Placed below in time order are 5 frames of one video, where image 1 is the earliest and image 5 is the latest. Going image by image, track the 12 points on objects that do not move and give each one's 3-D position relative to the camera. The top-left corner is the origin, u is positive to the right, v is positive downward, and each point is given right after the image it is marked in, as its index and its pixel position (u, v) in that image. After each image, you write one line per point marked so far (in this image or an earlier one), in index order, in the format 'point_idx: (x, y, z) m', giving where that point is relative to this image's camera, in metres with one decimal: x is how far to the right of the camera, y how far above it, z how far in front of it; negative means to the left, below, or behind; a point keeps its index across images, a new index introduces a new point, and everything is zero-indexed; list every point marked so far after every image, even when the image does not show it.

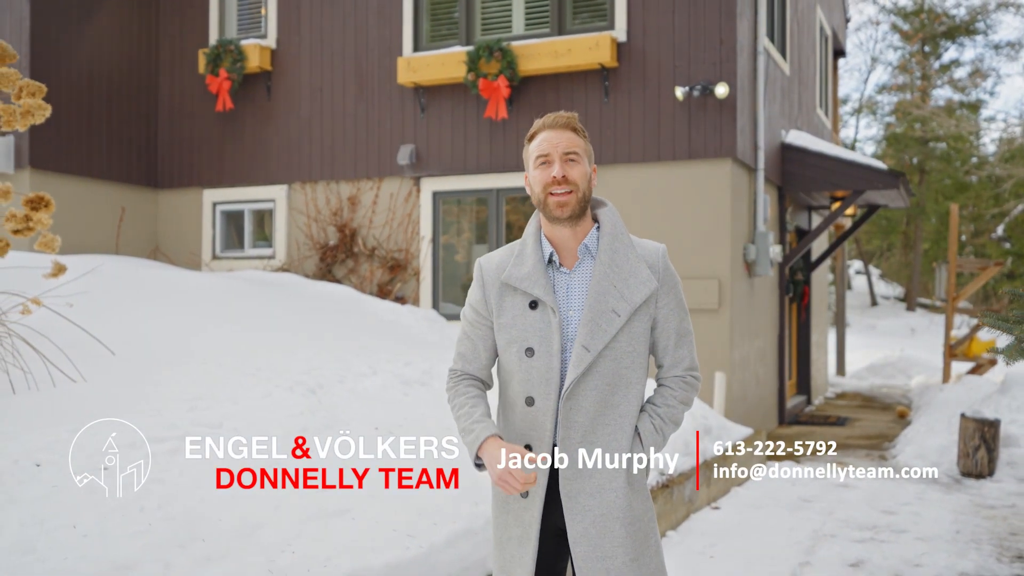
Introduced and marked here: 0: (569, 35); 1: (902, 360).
0: (+0.6, +2.6, +7.7) m
1: (+6.9, -1.3, +13.7) m
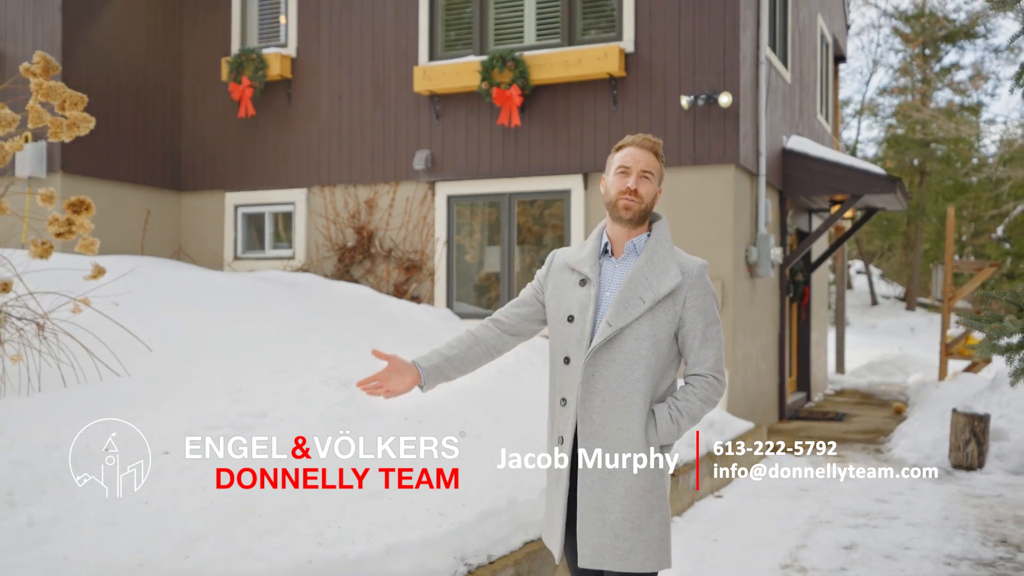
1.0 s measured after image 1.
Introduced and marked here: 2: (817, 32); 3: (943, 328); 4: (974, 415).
0: (+0.7, +2.6, +8.0) m
1: (+7.0, -1.3, +14.0) m
2: (+4.1, +3.4, +10.3) m
3: (+6.4, -0.6, +11.4) m
4: (+4.8, -1.3, +7.8) m
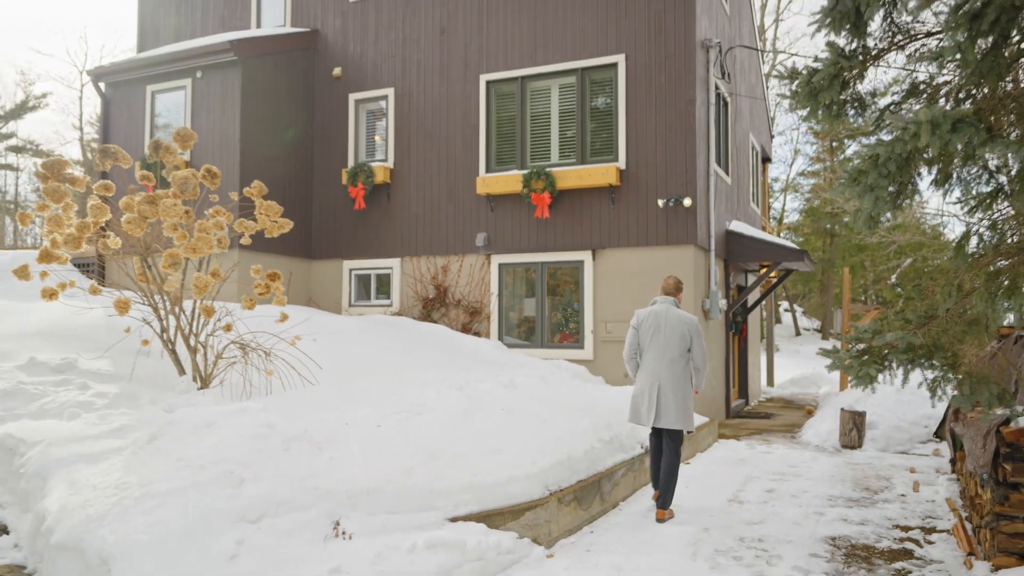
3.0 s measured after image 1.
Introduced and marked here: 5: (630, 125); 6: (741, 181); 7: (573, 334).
0: (+1.2, +1.9, +12.0) m
1: (+7.2, -2.1, +18.2) m
2: (+4.5, +2.7, +14.4) m
3: (+6.8, -1.3, +15.6) m
4: (+5.3, -1.9, +11.8) m
5: (+1.8, +2.5, +11.8) m
6: (+4.2, +2.0, +13.9) m
7: (+0.9, -0.7, +12.0) m
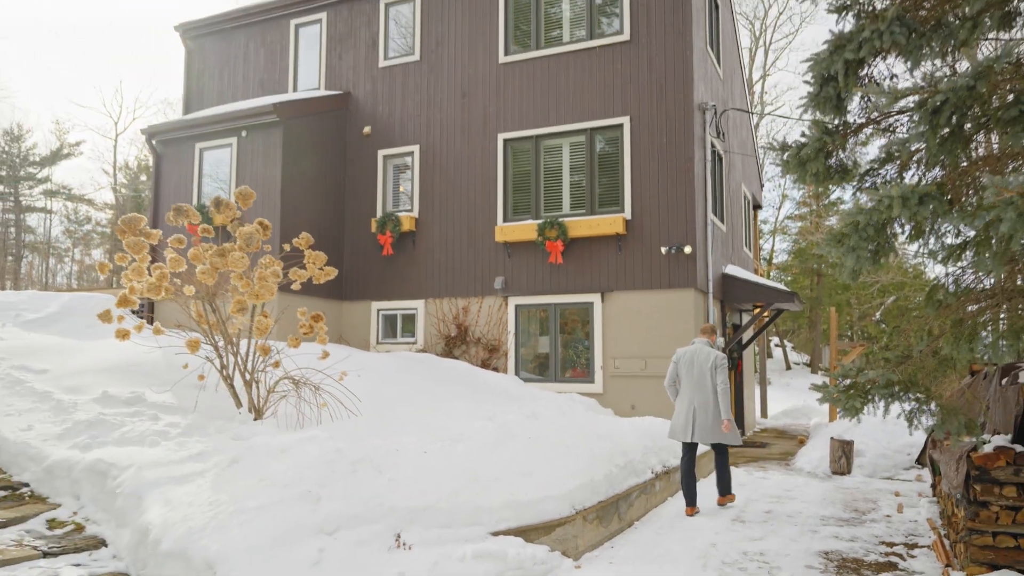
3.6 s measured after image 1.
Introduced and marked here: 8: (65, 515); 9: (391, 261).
0: (+1.5, +1.3, +13.2) m
1: (+7.4, -3.0, +19.3) m
2: (+4.7, +1.9, +15.8) m
3: (+7.0, -2.2, +16.7) m
4: (+5.6, -2.6, +13.0) m
5: (+2.1, +1.8, +13.0) m
6: (+4.4, +1.2, +15.2) m
7: (+1.2, -1.4, +13.1) m
8: (-4.5, -2.3, +7.7) m
9: (-2.3, +0.6, +14.1) m
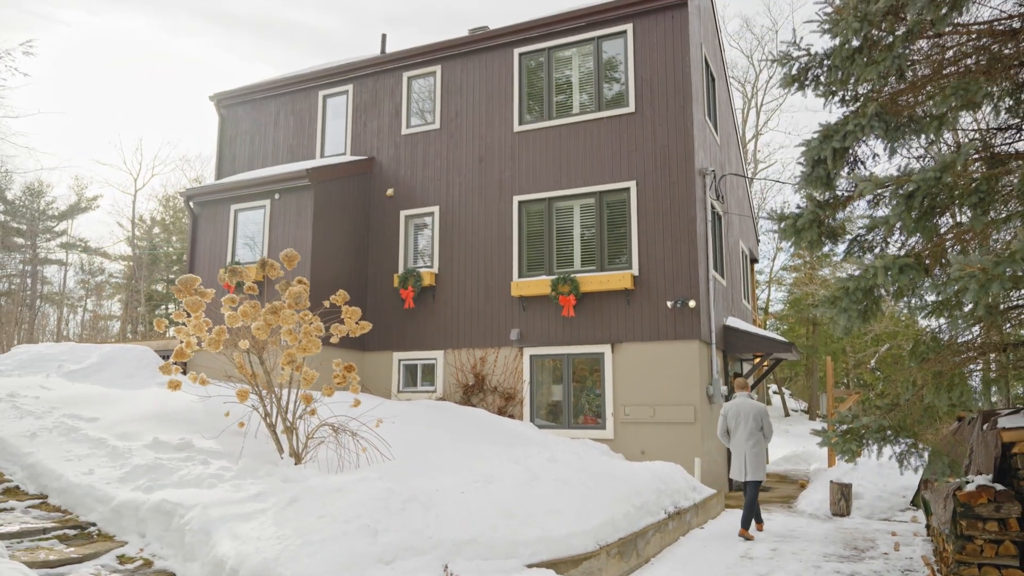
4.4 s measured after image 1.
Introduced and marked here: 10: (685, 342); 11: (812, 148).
0: (+1.8, +0.3, +14.3) m
1: (+7.6, -4.4, +20.2) m
2: (+5.0, +0.8, +16.9) m
3: (+7.2, -3.3, +17.7) m
4: (+5.9, -3.5, +13.8) m
5: (+2.4, +0.9, +14.1) m
6: (+4.7, +0.1, +16.3) m
7: (+1.5, -2.3, +13.9) m
8: (-4.1, -2.9, +8.4) m
9: (-2.0, -0.4, +15.0) m
10: (+3.1, -1.0, +13.7) m
11: (+3.4, +1.6, +8.7) m
